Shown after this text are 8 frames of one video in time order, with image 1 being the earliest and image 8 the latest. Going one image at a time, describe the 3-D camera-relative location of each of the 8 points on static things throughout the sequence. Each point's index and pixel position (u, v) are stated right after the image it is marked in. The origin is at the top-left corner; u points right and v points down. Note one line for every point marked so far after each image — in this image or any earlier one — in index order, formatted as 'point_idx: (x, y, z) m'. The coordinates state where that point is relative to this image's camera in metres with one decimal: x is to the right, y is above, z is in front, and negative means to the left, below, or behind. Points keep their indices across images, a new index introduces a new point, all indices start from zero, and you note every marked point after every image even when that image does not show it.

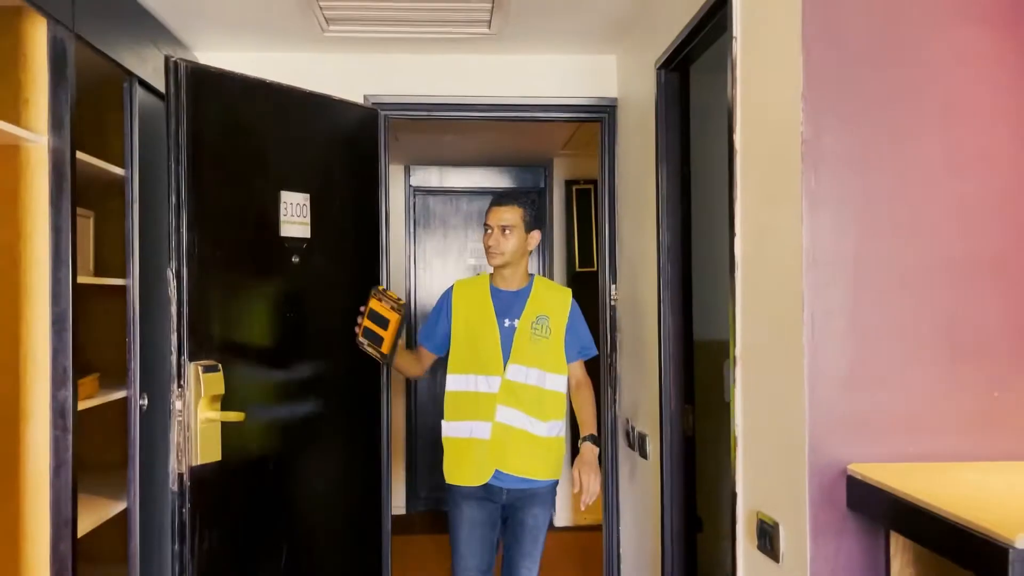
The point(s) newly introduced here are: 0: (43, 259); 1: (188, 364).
0: (-0.9, +0.1, +1.5) m
1: (-0.7, -0.2, +1.8) m
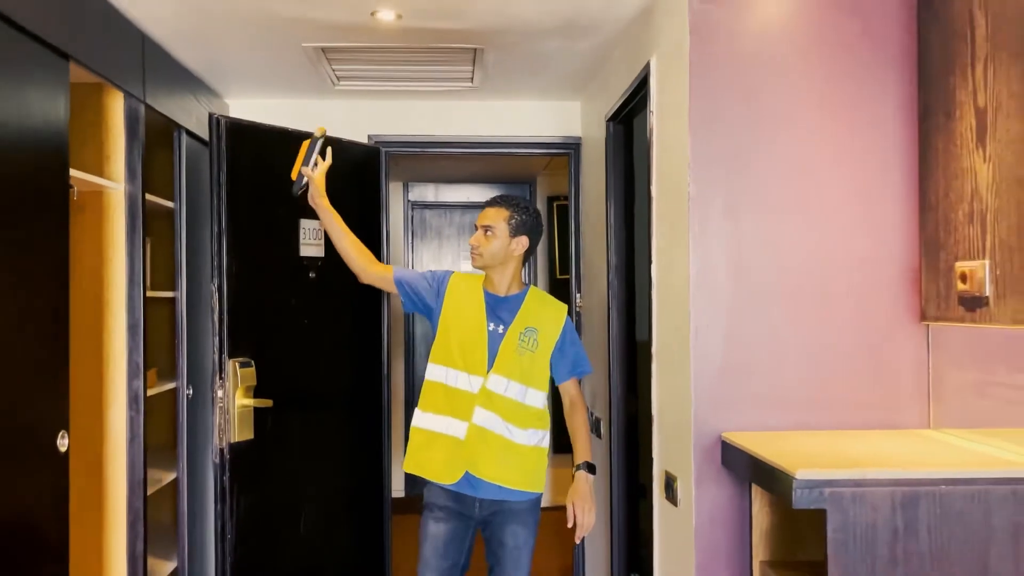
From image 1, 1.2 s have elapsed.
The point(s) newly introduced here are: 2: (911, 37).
0: (-0.9, 0.0, +2.0) m
1: (-0.8, -0.2, +2.2) m
2: (+0.8, +0.5, +1.6) m
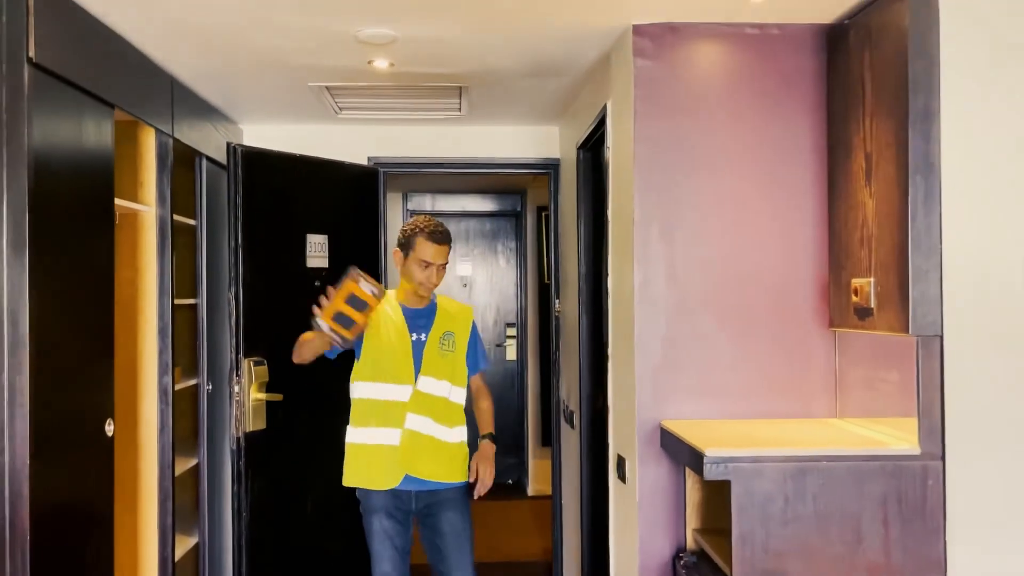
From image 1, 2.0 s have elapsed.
0: (-1.0, 0.0, +2.3) m
1: (-0.8, -0.2, +2.5) m
2: (+0.7, +0.5, +1.9) m
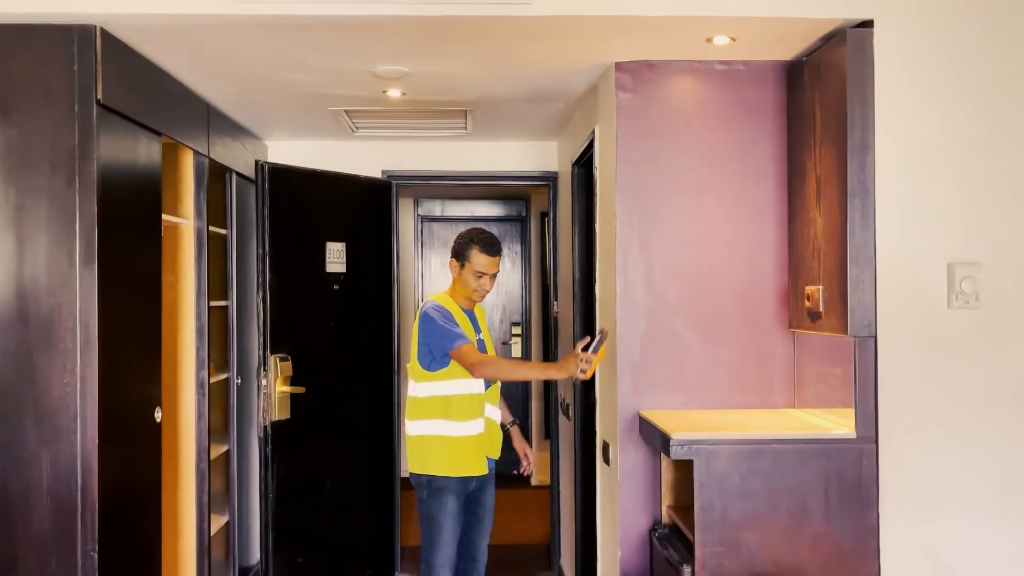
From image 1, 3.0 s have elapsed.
0: (-1.0, 0.0, +2.6) m
1: (-0.8, -0.2, +2.8) m
2: (+0.7, +0.5, +2.2) m
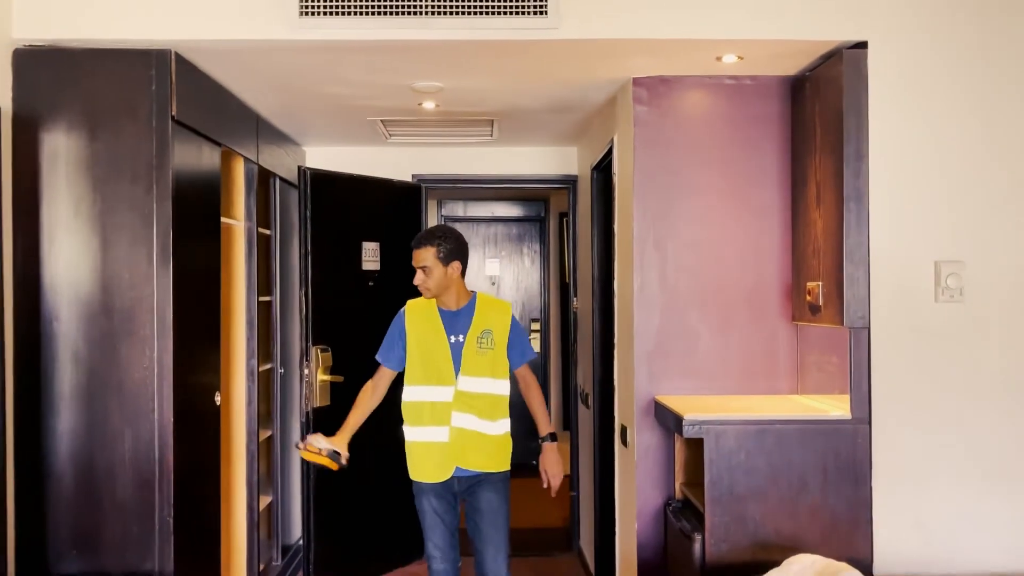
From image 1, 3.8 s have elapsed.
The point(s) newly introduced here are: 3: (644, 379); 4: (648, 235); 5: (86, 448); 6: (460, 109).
0: (-0.9, 0.0, +2.8) m
1: (-0.7, -0.2, +3.0) m
2: (+0.8, +0.5, +2.4) m
3: (+0.4, -0.3, +2.4) m
4: (+0.4, +0.2, +2.4) m
5: (-1.1, -0.4, +2.0) m
6: (-0.2, +0.6, +2.8) m
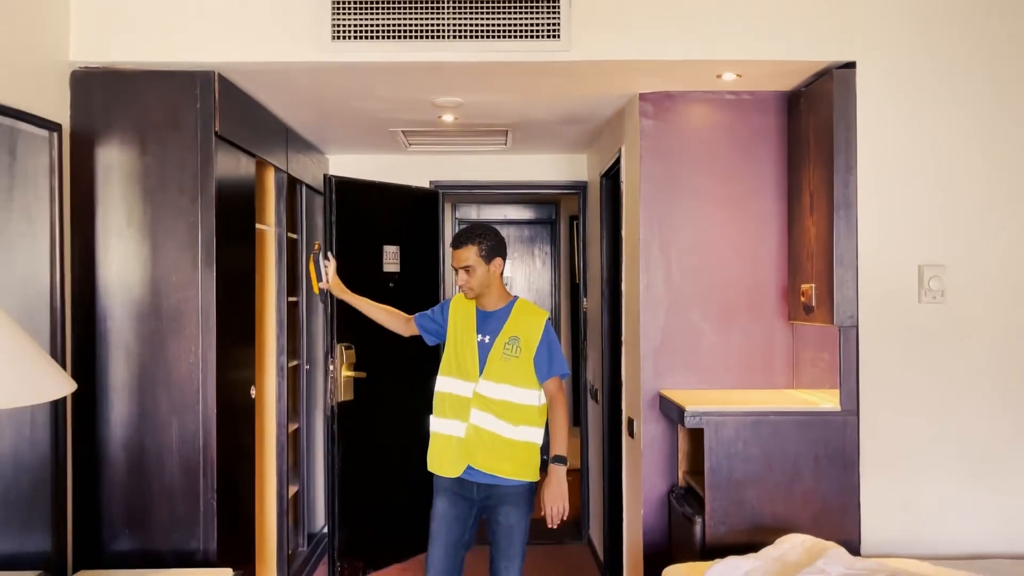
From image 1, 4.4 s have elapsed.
0: (-0.9, 0.0, +3.0) m
1: (-0.7, -0.2, +3.2) m
2: (+0.9, +0.5, +2.6) m
3: (+0.4, -0.3, +2.5) m
4: (+0.4, +0.2, +2.5) m
5: (-1.0, -0.4, +2.2) m
6: (-0.1, +0.6, +2.9) m
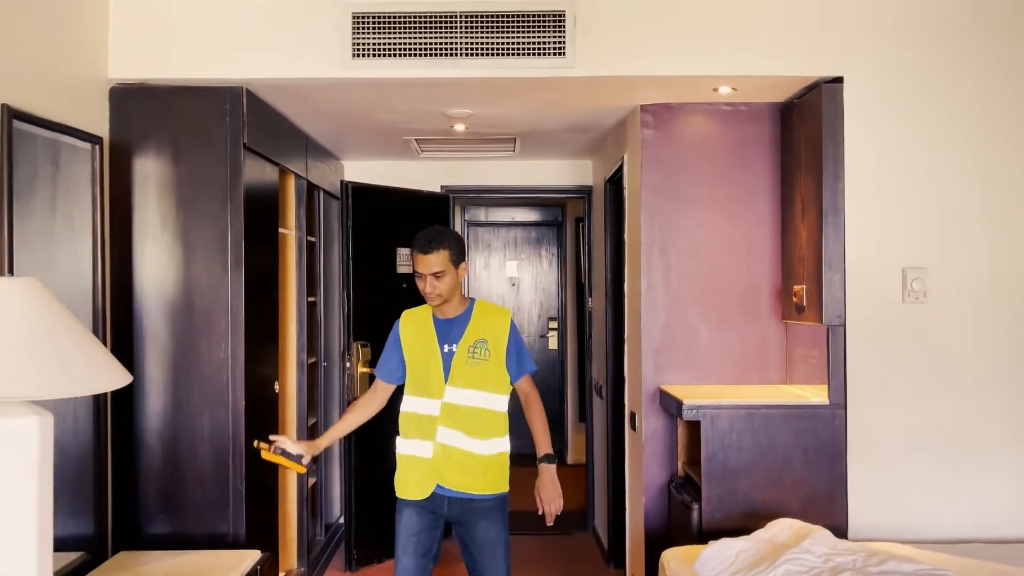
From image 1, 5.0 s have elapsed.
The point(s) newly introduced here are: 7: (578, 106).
0: (-0.8, 0.0, +3.1) m
1: (-0.7, -0.2, +3.4) m
2: (+0.9, +0.5, +2.7) m
3: (+0.5, -0.3, +2.7) m
4: (+0.5, +0.1, +2.7) m
5: (-1.0, -0.4, +2.4) m
6: (-0.1, +0.6, +3.1) m
7: (+0.2, +0.6, +2.7) m
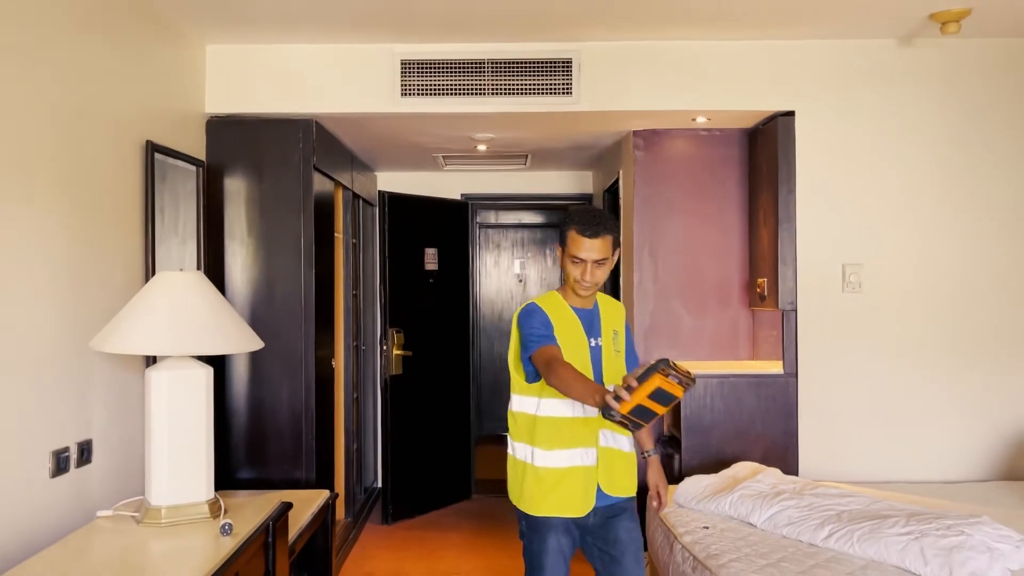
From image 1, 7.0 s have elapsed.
0: (-0.8, 0.0, +3.7) m
1: (-0.6, -0.2, +3.9) m
2: (+0.9, +0.5, +3.3) m
3: (+0.5, -0.2, +3.3) m
4: (+0.5, +0.2, +3.3) m
5: (-0.9, -0.4, +2.9) m
6: (0.0, +0.6, +3.7) m
7: (+0.3, +0.6, +3.3) m
